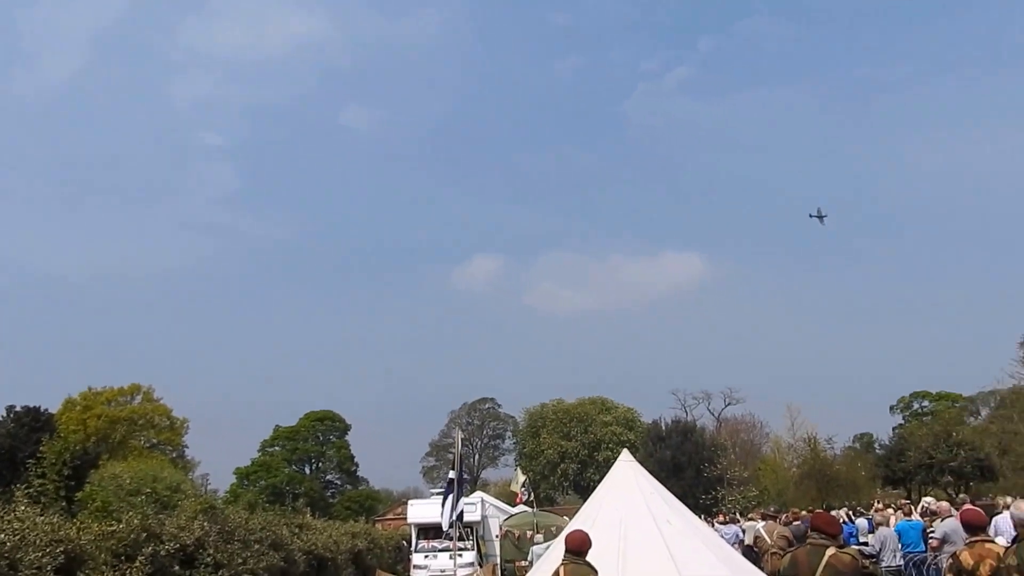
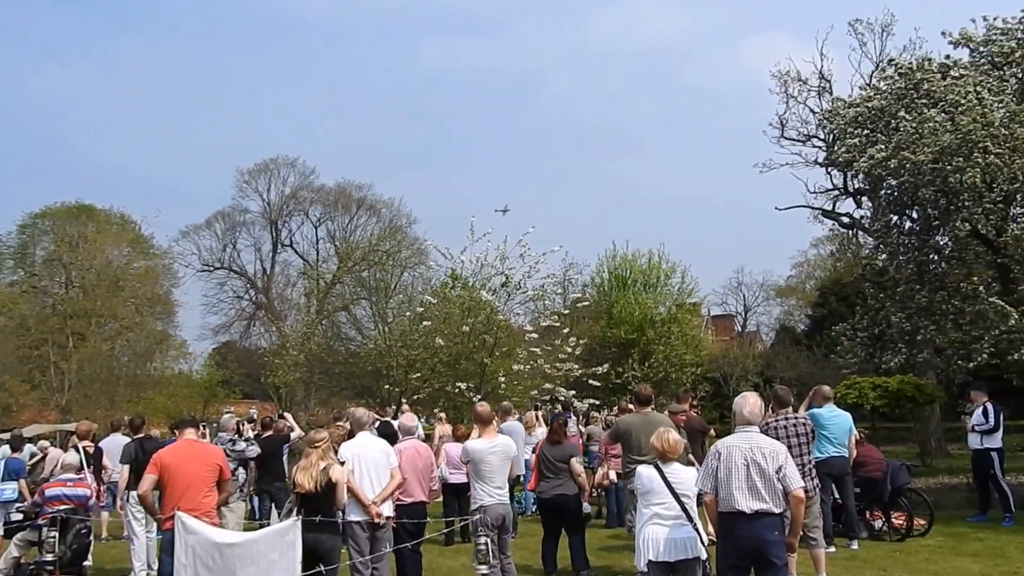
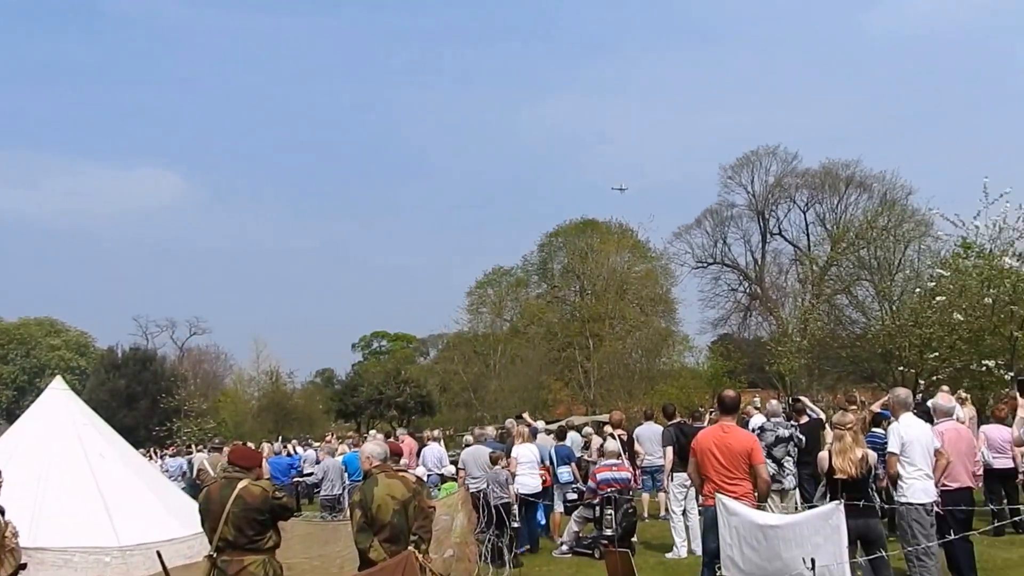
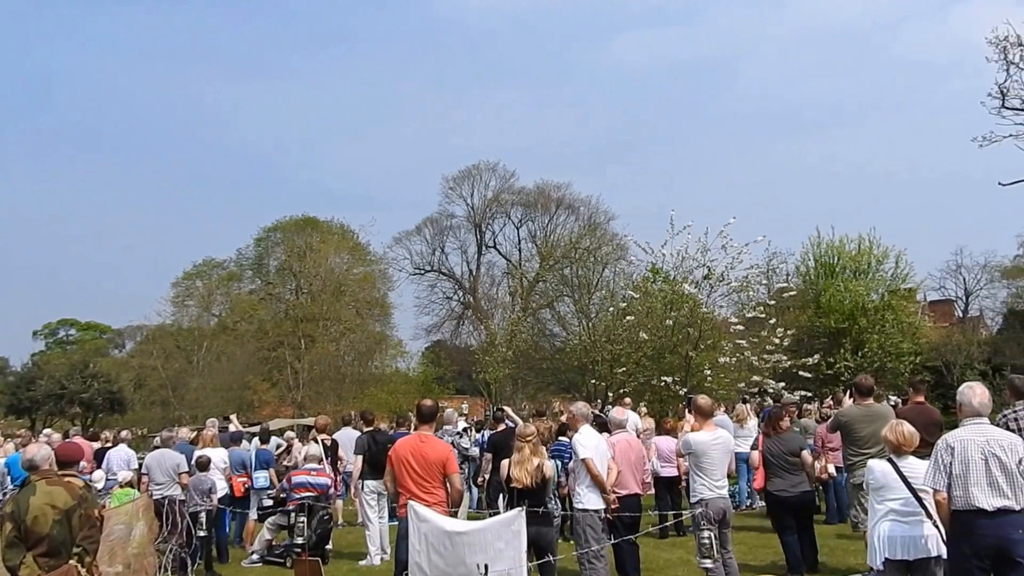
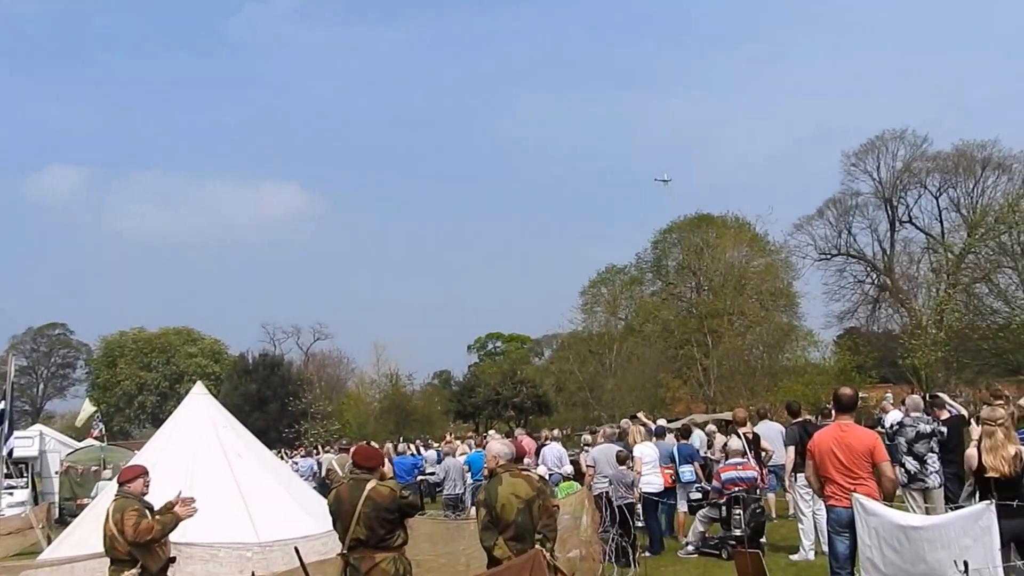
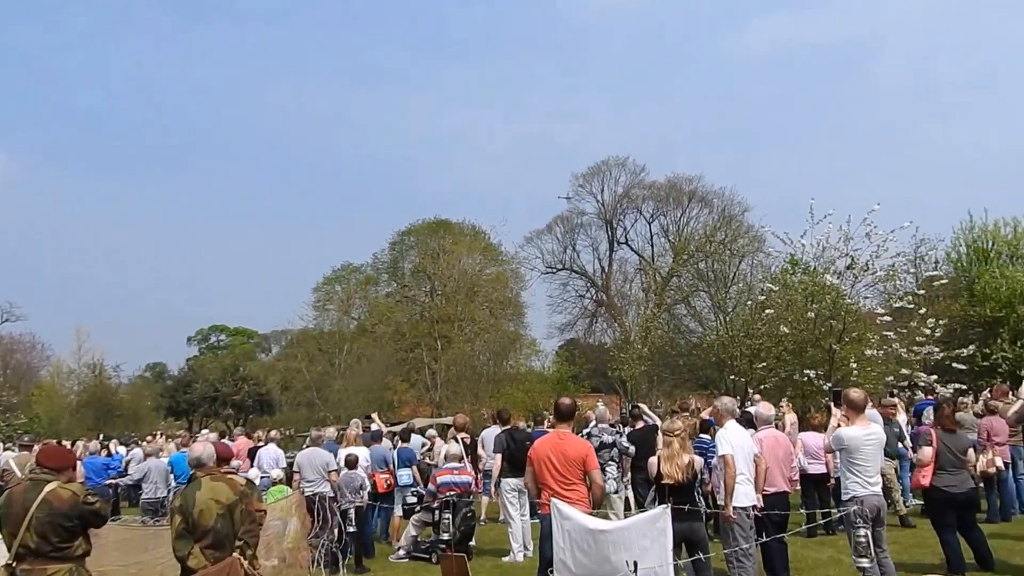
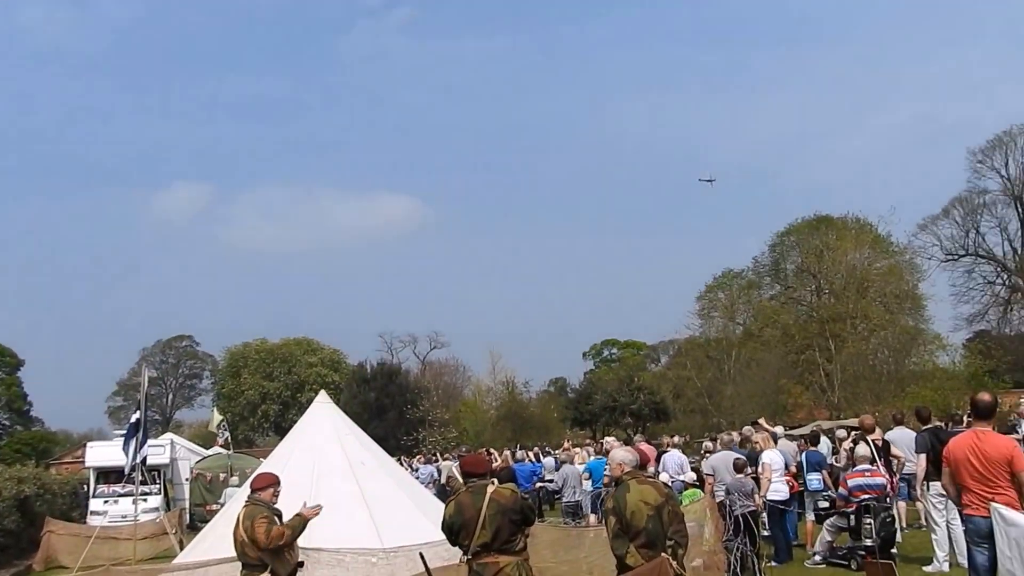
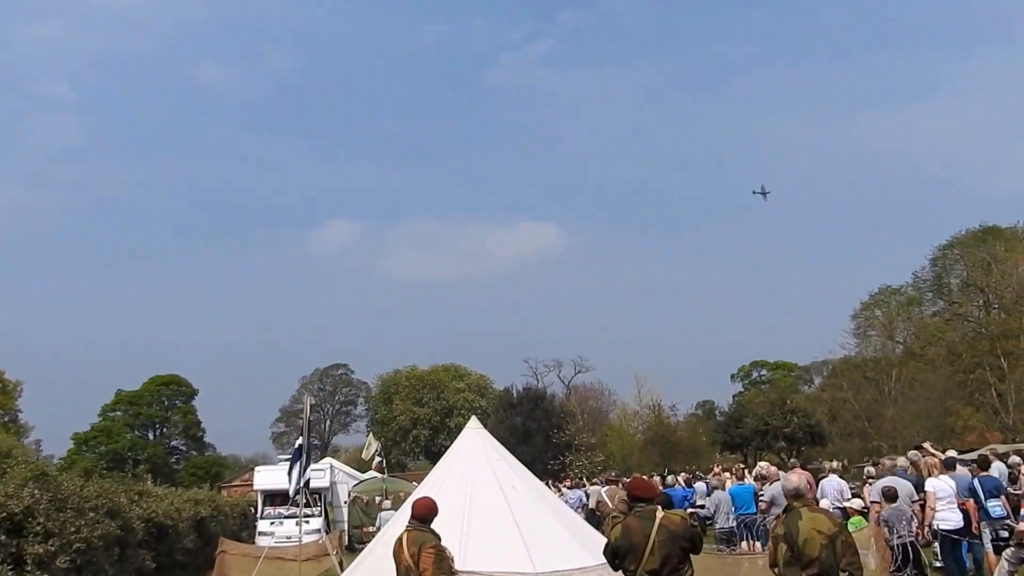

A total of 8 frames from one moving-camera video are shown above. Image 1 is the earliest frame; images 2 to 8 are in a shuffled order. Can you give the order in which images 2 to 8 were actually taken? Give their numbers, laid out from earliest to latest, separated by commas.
8, 7, 5, 3, 6, 4, 2
